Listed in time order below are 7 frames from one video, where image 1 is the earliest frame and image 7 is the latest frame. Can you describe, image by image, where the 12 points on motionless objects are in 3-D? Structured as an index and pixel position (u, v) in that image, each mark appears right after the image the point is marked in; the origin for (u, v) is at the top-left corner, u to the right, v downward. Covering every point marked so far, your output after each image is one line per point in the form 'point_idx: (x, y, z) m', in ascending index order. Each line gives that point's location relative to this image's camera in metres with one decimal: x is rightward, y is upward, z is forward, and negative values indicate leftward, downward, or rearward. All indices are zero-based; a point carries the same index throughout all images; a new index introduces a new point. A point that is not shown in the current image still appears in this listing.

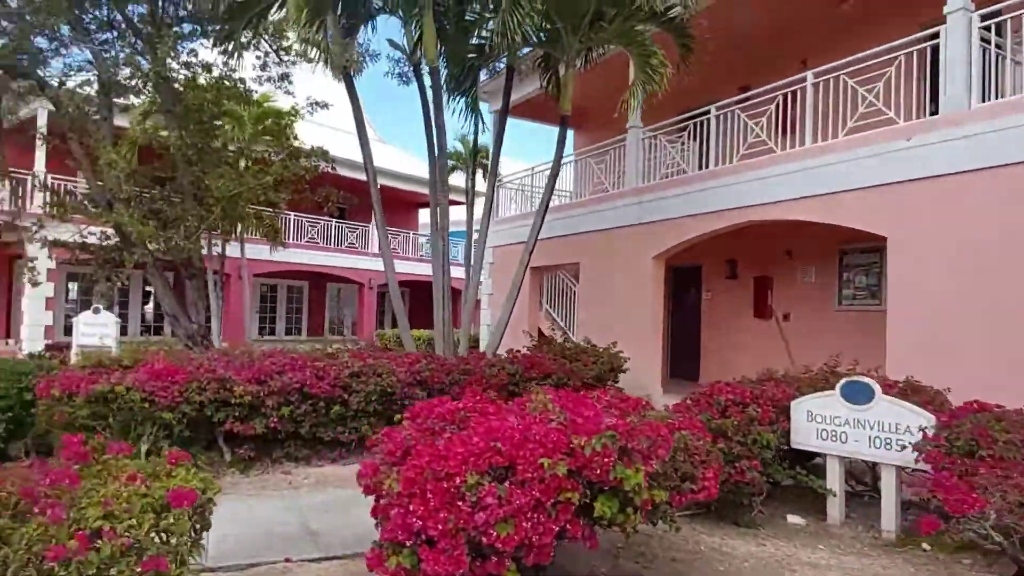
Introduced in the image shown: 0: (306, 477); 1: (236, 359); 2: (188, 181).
0: (-2.0, -1.8, +6.5) m
1: (-2.8, -0.7, +6.9) m
2: (-4.3, +1.4, +8.9) m
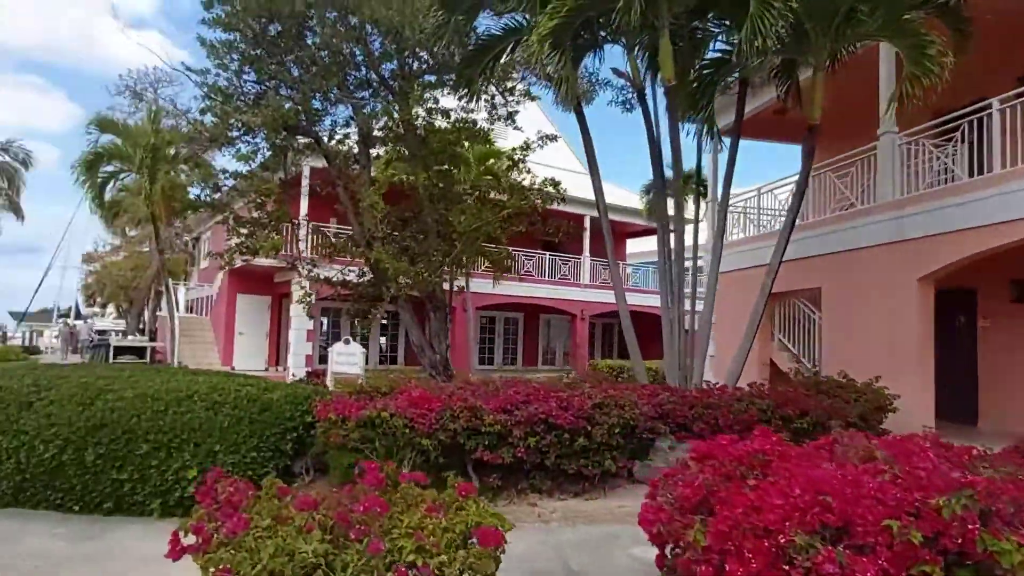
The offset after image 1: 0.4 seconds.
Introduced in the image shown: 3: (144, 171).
0: (+0.4, -2.1, +6.4) m
1: (-0.3, -1.1, +7.1) m
2: (-1.1, +1.0, +9.5) m
3: (-7.6, +2.4, +13.9) m
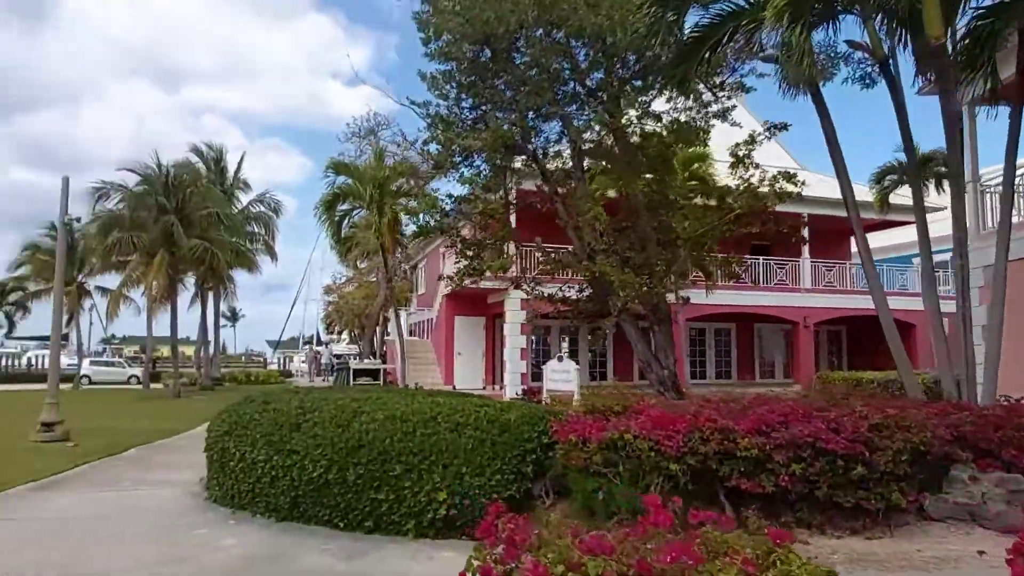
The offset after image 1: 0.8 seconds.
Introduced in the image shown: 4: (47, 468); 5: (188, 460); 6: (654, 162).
0: (+2.6, -2.1, +5.5) m
1: (+2.1, -1.1, +6.4) m
2: (+1.9, +0.8, +9.0) m
3: (-3.1, +1.8, +15.0) m
4: (-6.6, -2.6, +9.7) m
5: (-5.2, -2.7, +10.8) m
6: (+1.9, +1.7, +9.1) m
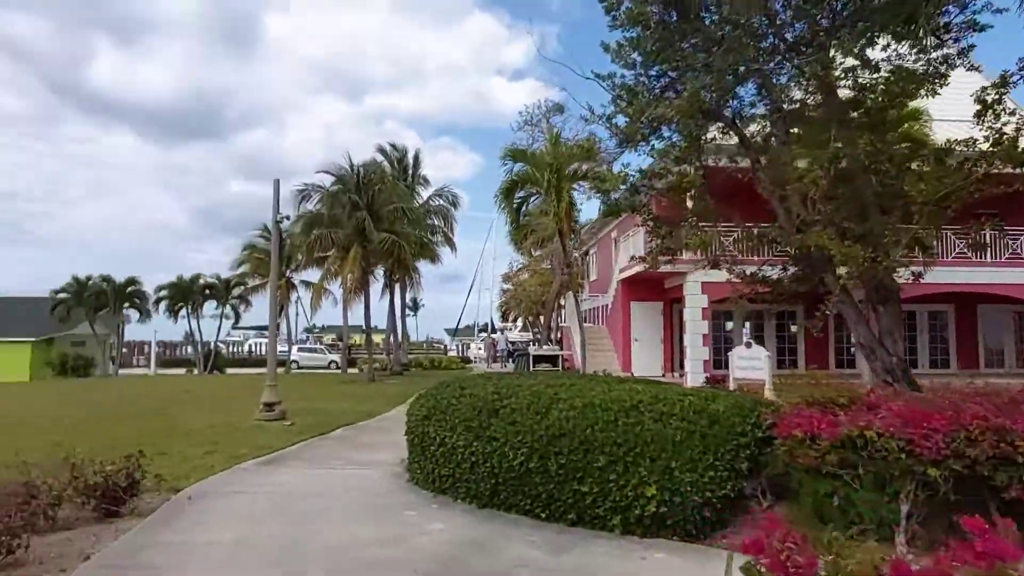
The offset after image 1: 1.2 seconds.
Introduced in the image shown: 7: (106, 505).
0: (+4.1, -1.9, +4.3) m
1: (+3.8, -0.9, +5.3) m
2: (+4.2, +1.1, +7.8) m
3: (+0.9, +2.1, +14.9) m
4: (-3.8, -2.5, +10.6) m
5: (-2.1, -2.6, +11.3) m
6: (+4.3, +2.0, +7.9) m
7: (-3.7, -2.0, +6.2) m
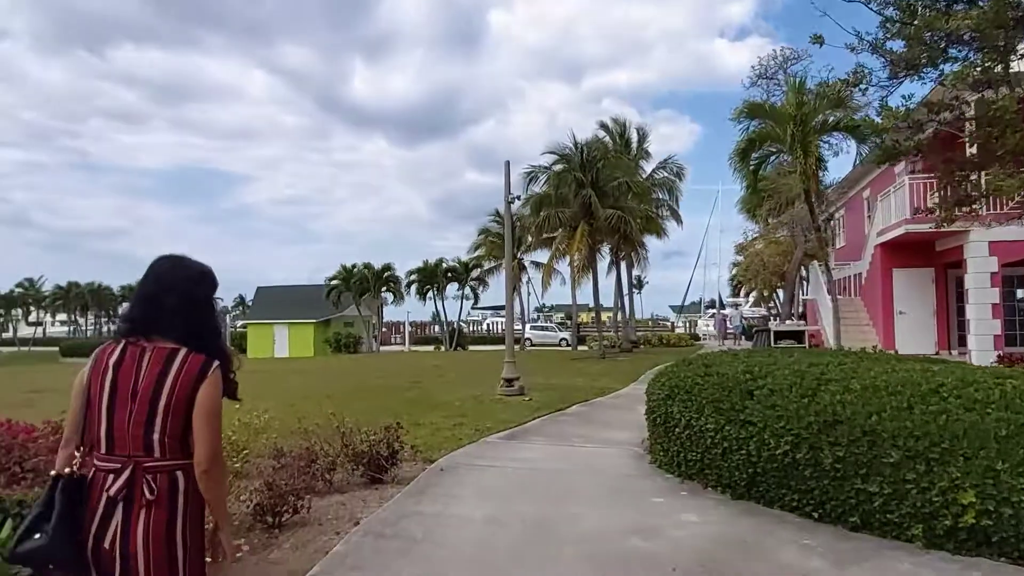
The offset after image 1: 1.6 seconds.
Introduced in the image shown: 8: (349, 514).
0: (+5.4, -1.6, +2.3) m
1: (+5.4, -0.5, +3.3) m
2: (+6.5, +1.6, +5.5) m
3: (+5.6, +2.7, +13.3) m
4: (0.0, -2.1, +10.9) m
5: (+1.8, -2.1, +11.0) m
6: (+6.5, +2.5, +5.6) m
7: (-1.4, -1.8, +6.6) m
8: (-1.3, -1.8, +5.4) m
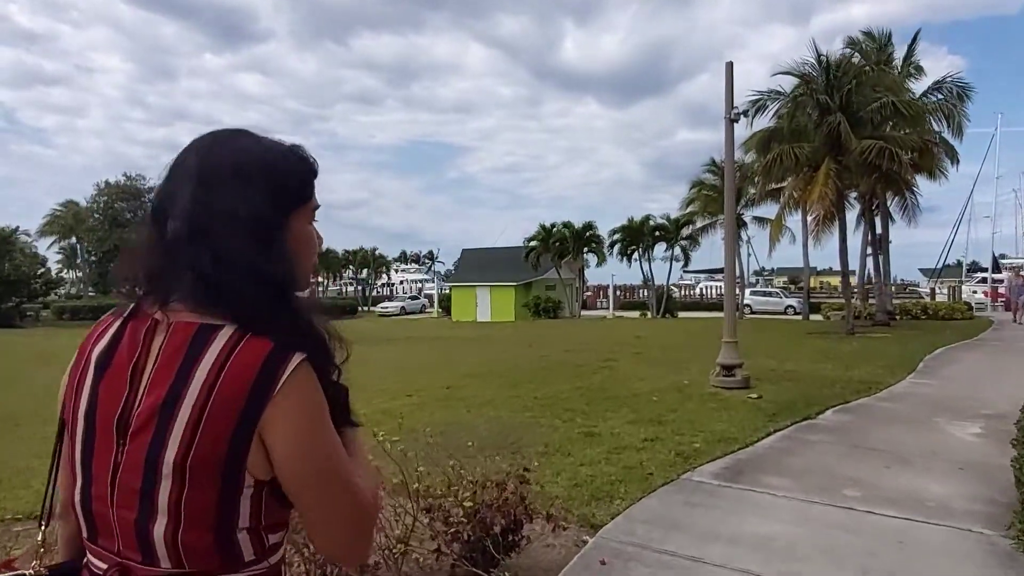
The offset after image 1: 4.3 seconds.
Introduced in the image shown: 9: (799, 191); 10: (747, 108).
0: (+4.9, -1.5, -2.6) m
1: (+5.2, -0.4, -1.7) m
2: (+6.9, +1.8, 0.0) m
3: (+8.4, +3.4, +7.6) m
4: (+2.4, -1.6, +7.3) m
5: (+4.2, -1.6, +6.8) m
6: (+7.0, +2.7, 0.0) m
7: (-0.2, -1.5, +3.6) m
8: (-0.5, -1.5, +2.4) m
9: (+8.2, +2.8, +19.3) m
10: (+6.9, +5.3, +19.7) m
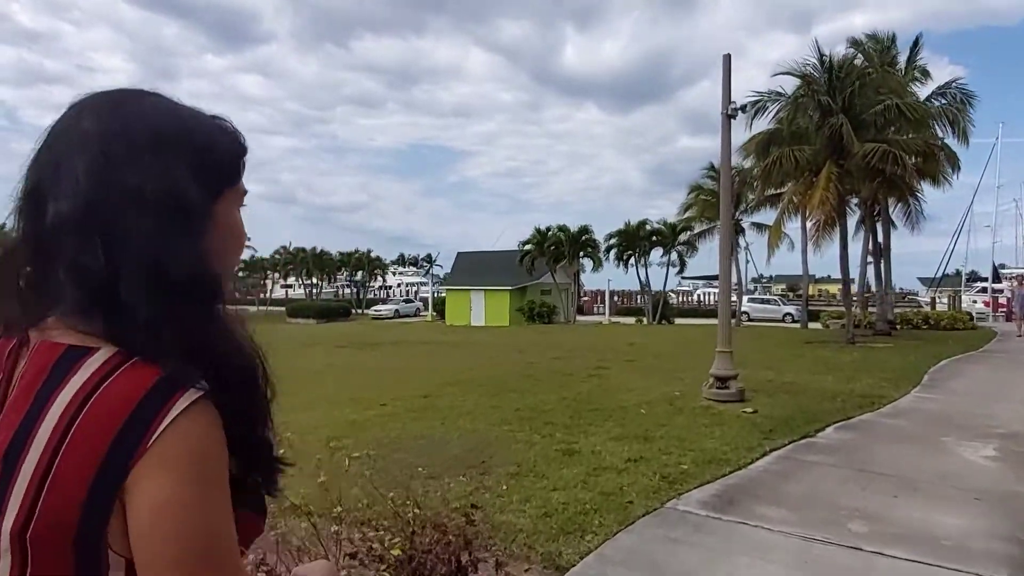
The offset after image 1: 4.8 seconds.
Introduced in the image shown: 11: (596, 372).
0: (+4.7, -1.6, -3.2) m
1: (+4.9, -0.5, -2.3) m
2: (+6.7, +1.7, -0.6) m
3: (+8.2, +3.2, +7.0) m
4: (+2.1, -1.6, +6.6) m
5: (+3.9, -1.7, +6.2) m
6: (+6.7, +2.6, -0.6) m
7: (-0.5, -1.5, +3.0) m
8: (-0.8, -1.5, +1.8) m
9: (+8.0, +2.6, +18.8) m
10: (+6.6, +5.1, +19.2) m
11: (+1.6, -1.6, +13.1) m
